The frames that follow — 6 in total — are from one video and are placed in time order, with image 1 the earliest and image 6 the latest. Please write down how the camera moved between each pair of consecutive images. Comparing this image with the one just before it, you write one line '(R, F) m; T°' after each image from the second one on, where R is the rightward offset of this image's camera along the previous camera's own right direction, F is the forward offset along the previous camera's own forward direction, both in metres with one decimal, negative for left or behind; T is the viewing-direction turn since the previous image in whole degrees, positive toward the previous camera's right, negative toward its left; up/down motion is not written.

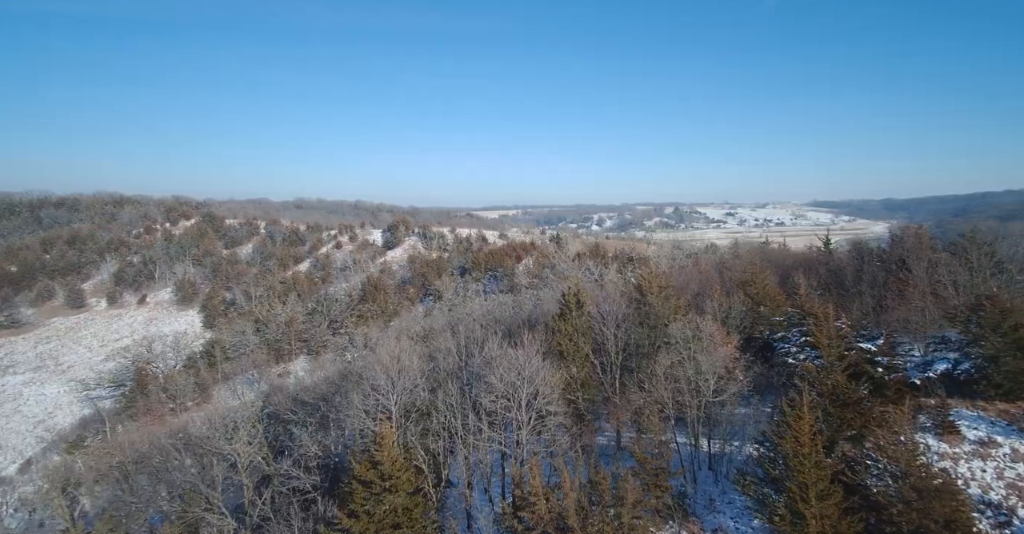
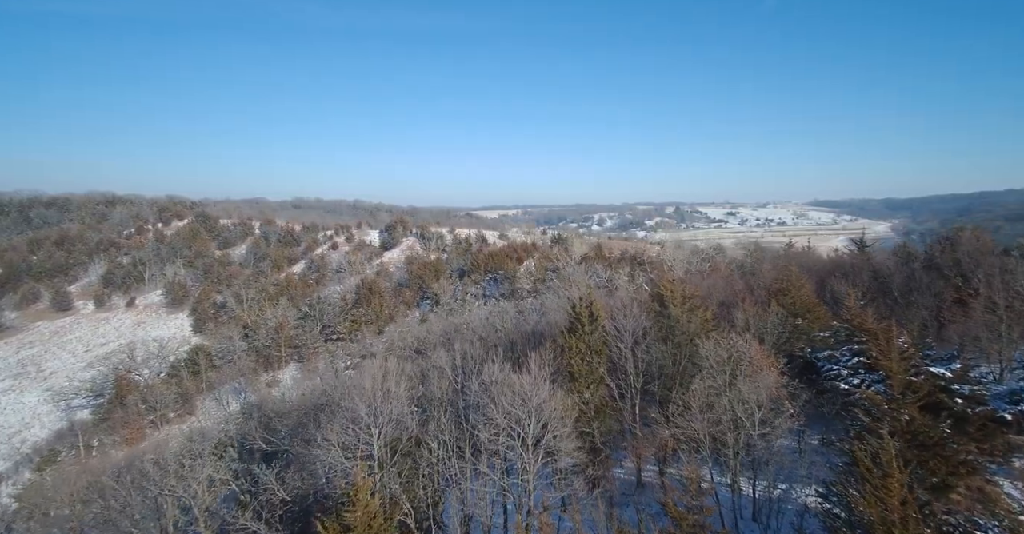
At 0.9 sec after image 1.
(-0.1, +1.6) m; 0°
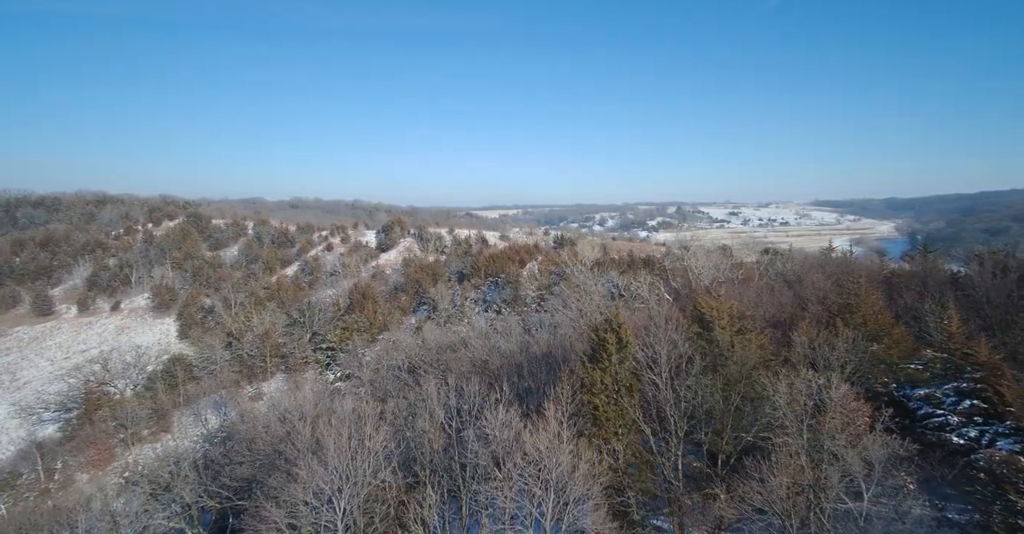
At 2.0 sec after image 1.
(-0.1, +2.1) m; 0°
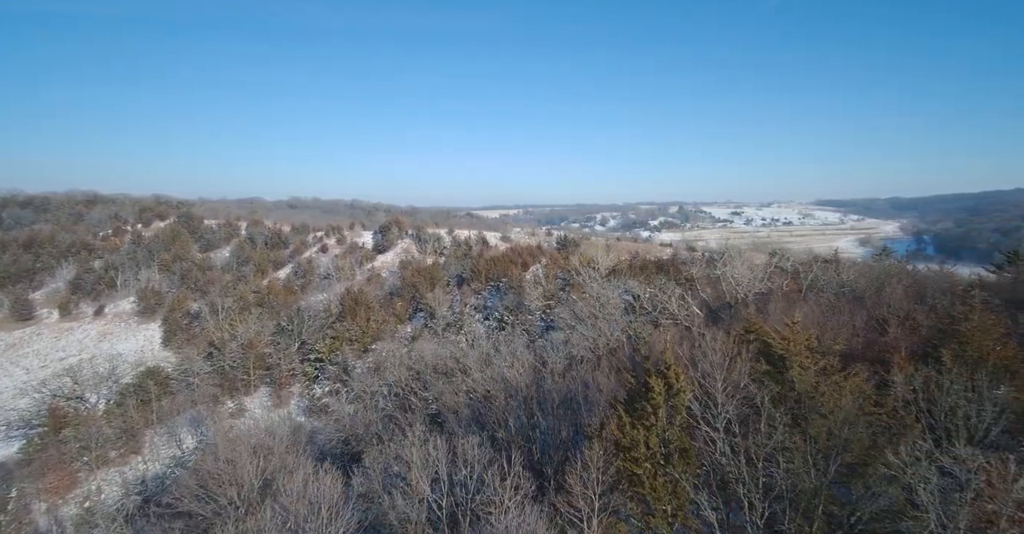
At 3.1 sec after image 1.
(-0.1, +2.1) m; 0°
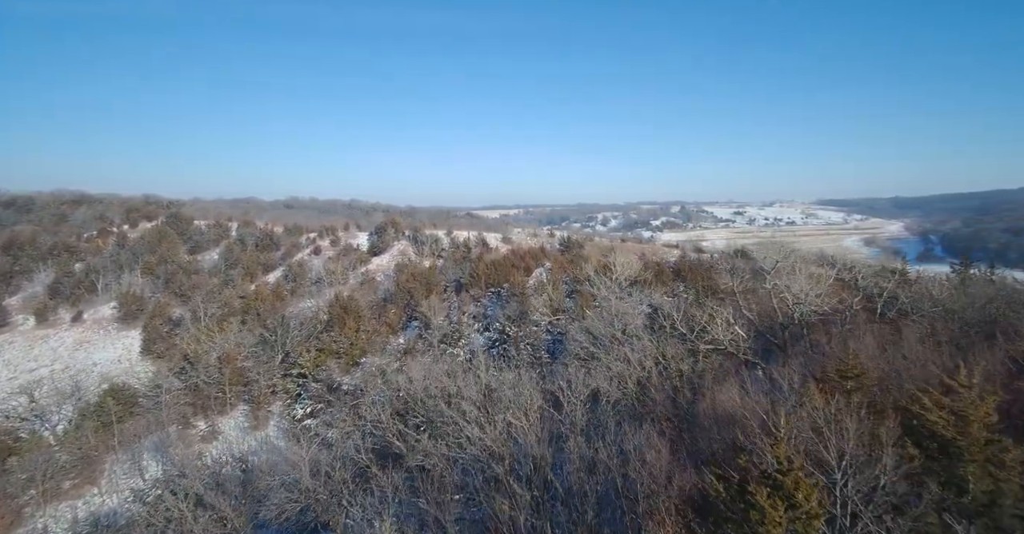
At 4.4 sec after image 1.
(-0.1, +2.4) m; 0°
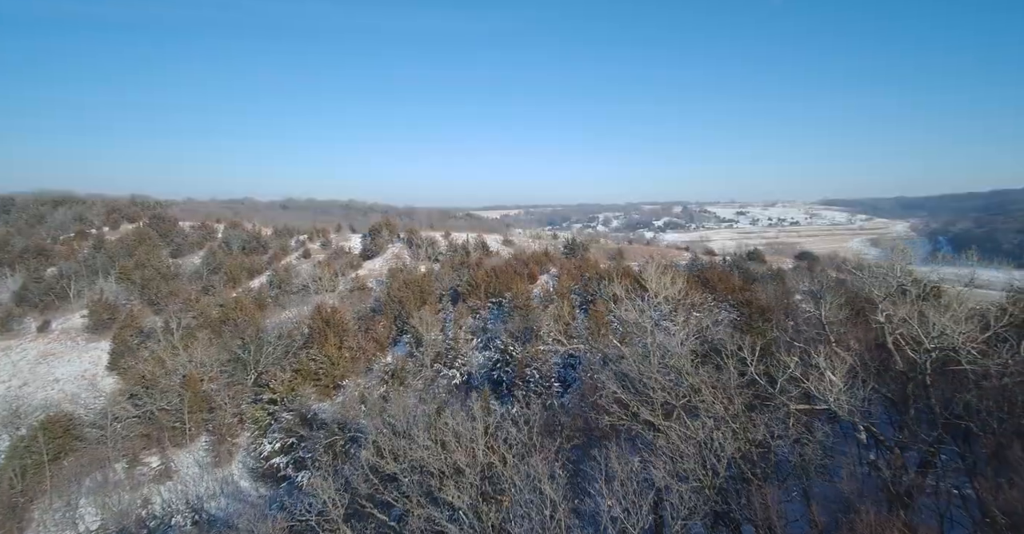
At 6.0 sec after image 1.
(-0.1, +3.2) m; 0°
